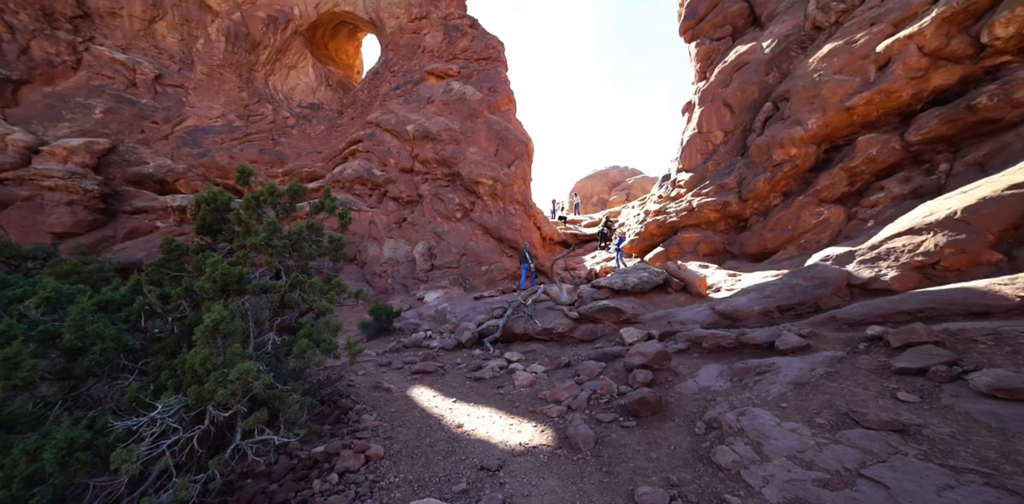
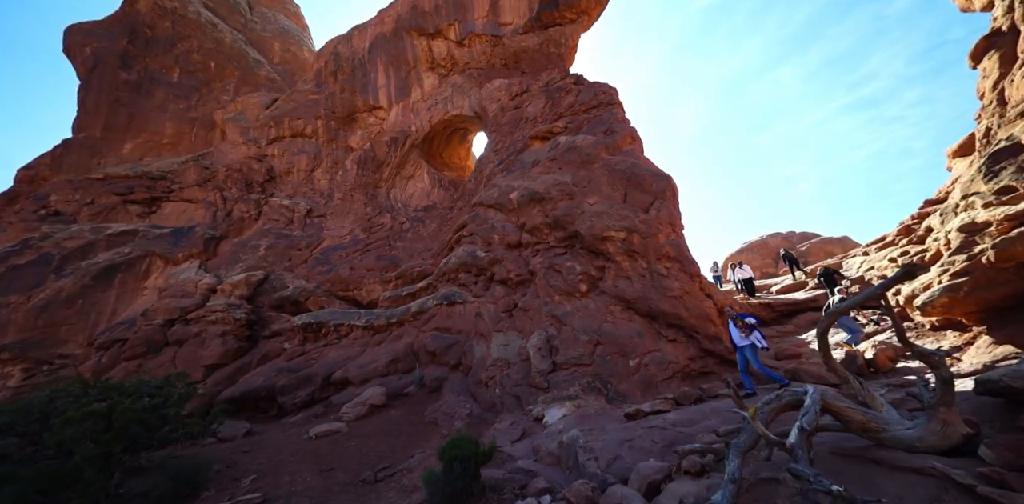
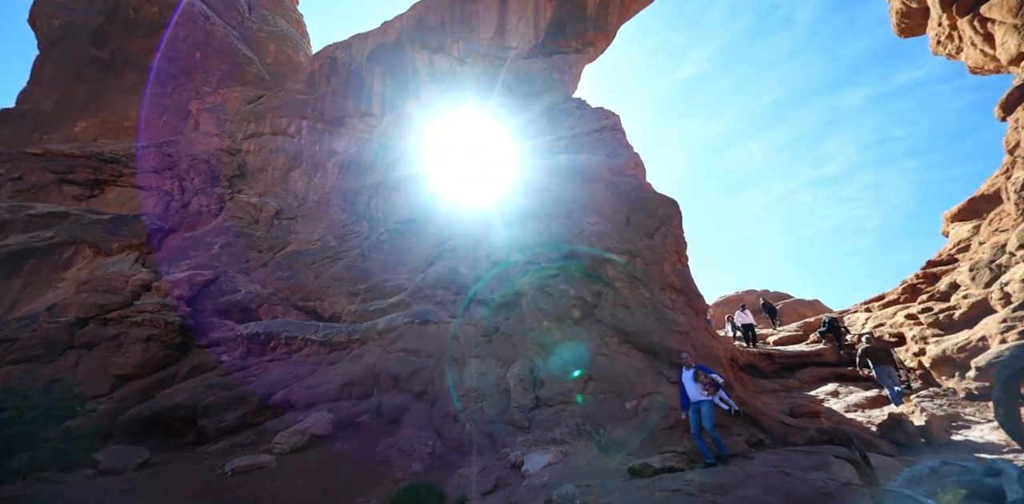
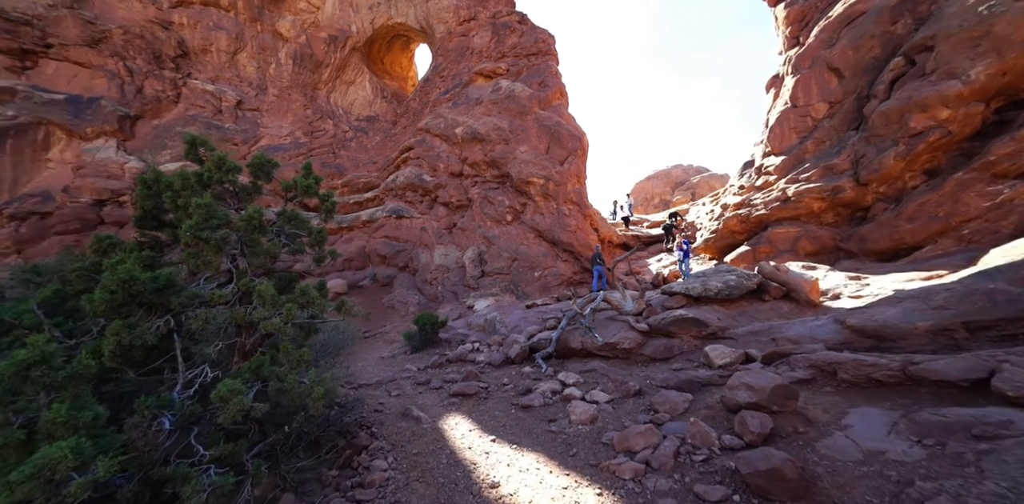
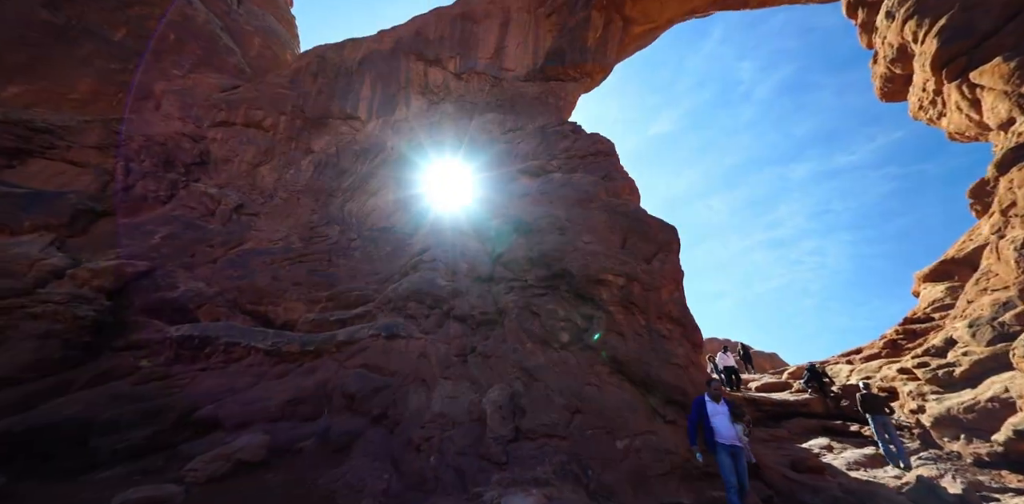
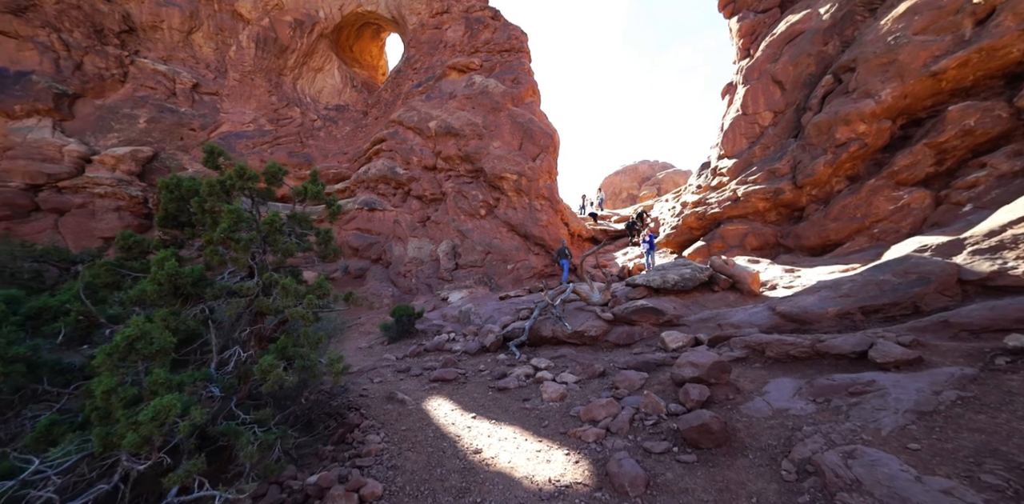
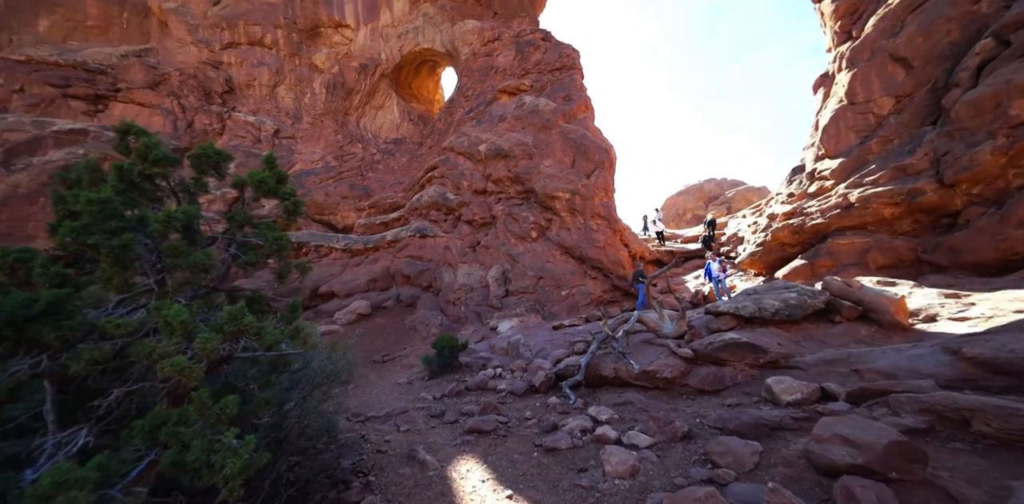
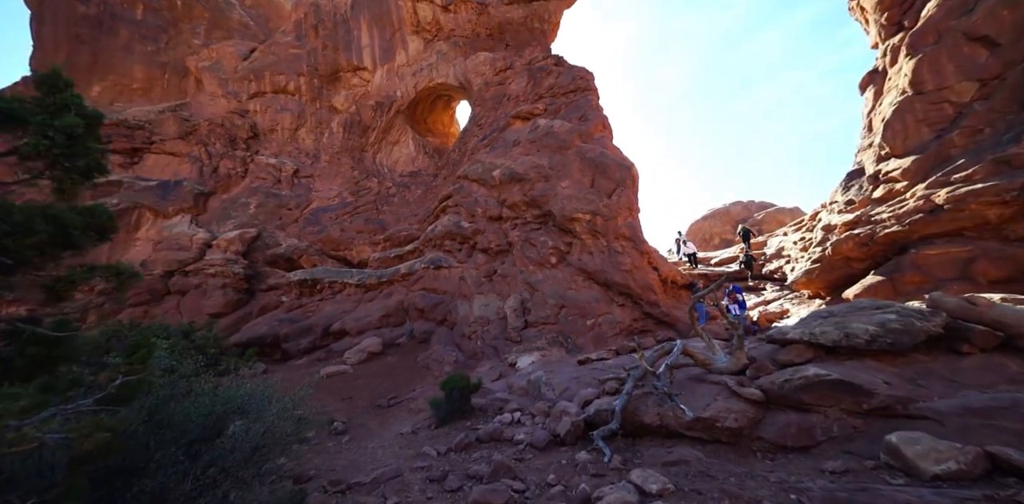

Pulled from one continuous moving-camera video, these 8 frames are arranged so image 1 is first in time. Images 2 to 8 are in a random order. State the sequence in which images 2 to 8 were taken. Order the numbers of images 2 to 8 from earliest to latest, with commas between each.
6, 4, 7, 8, 2, 3, 5
